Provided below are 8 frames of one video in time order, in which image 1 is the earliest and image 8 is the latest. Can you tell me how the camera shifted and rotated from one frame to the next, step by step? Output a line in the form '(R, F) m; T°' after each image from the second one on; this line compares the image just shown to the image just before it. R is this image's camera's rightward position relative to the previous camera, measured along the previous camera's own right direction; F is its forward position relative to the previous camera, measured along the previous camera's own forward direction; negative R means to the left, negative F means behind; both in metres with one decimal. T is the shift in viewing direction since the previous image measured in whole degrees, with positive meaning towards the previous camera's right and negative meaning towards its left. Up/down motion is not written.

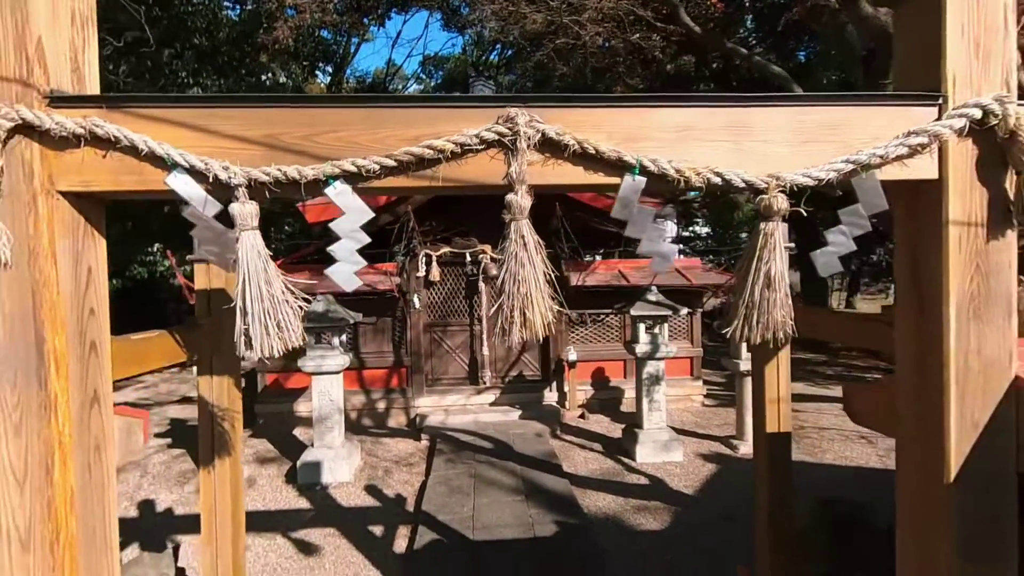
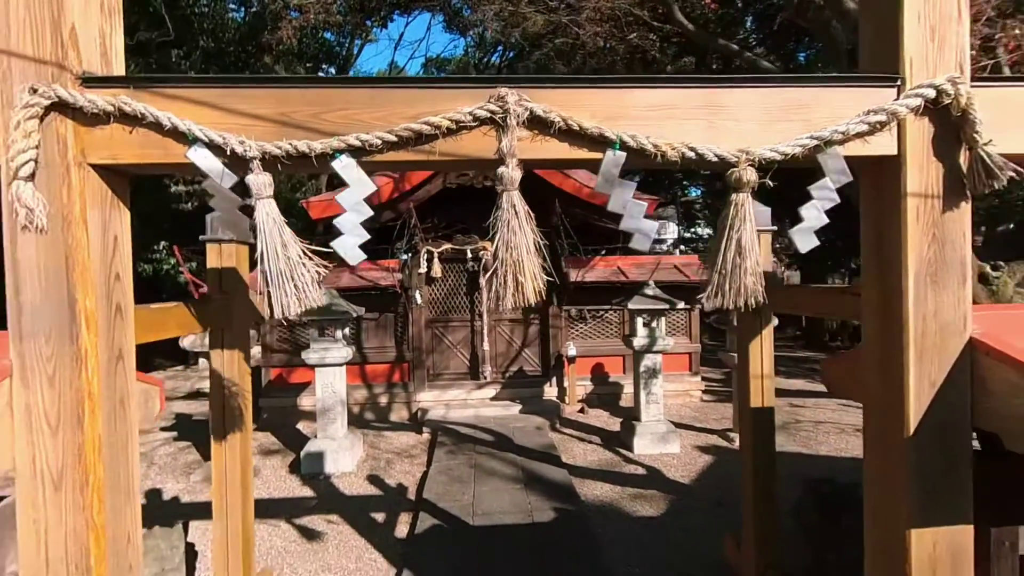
(0.0, -0.1) m; 0°
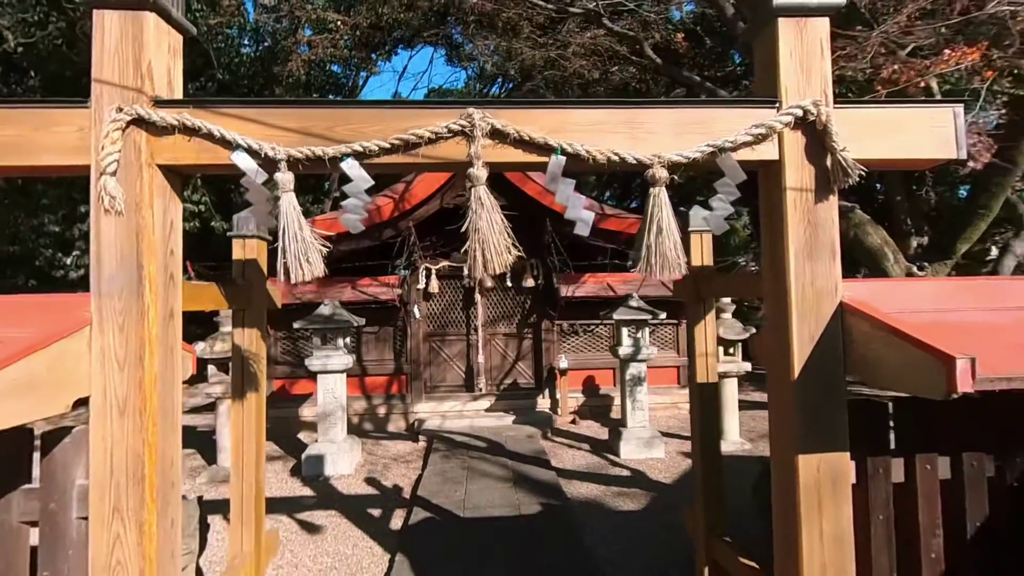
(+0.1, -0.4) m; 0°
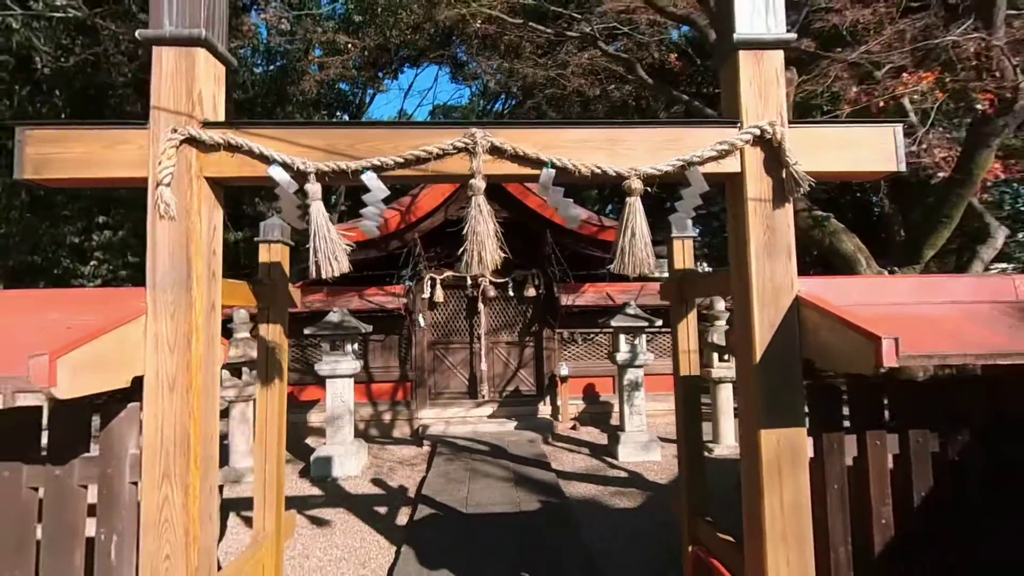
(0.0, -0.3) m; 0°
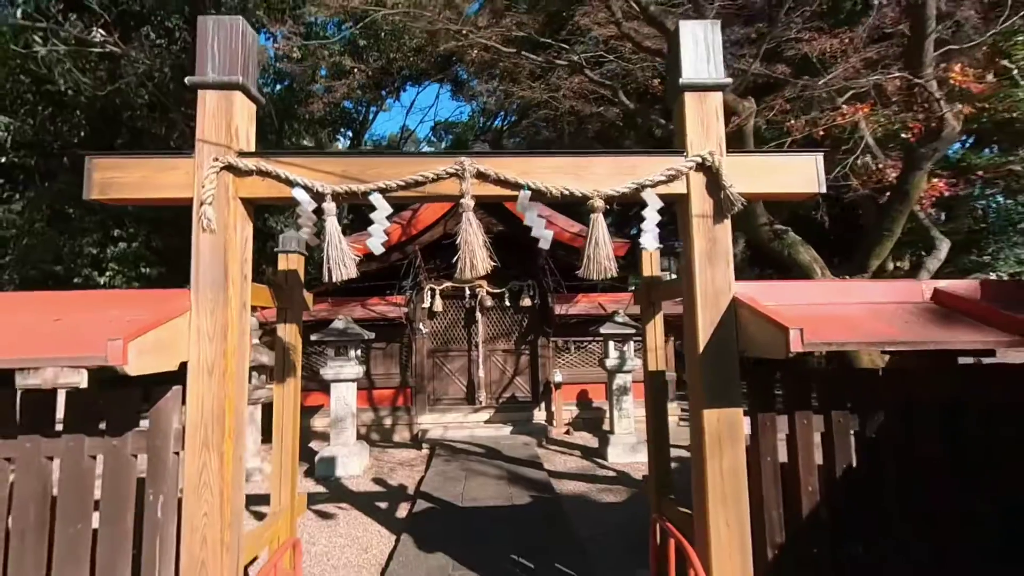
(+0.1, -0.4) m; 0°
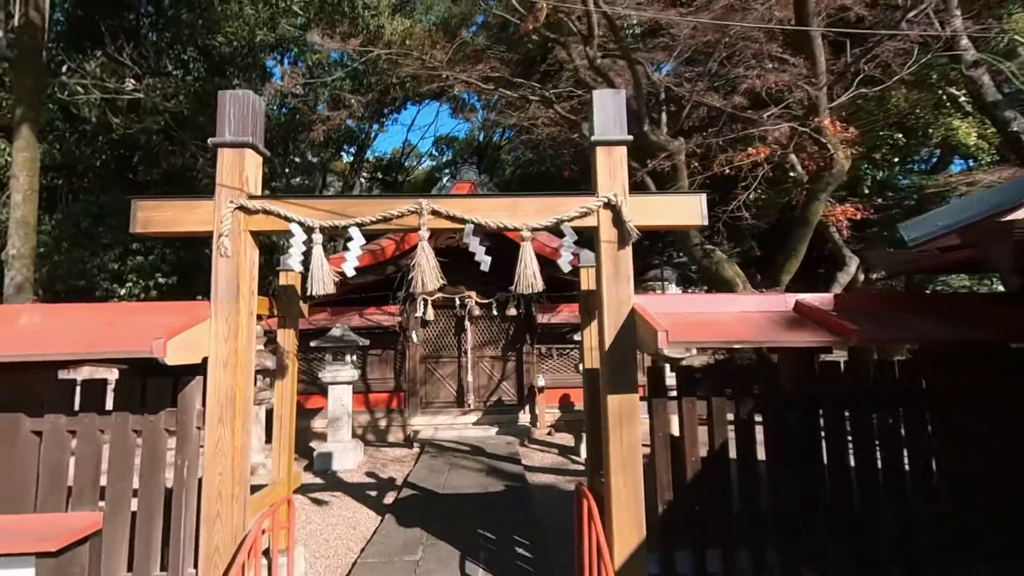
(+0.4, -0.7) m; -1°
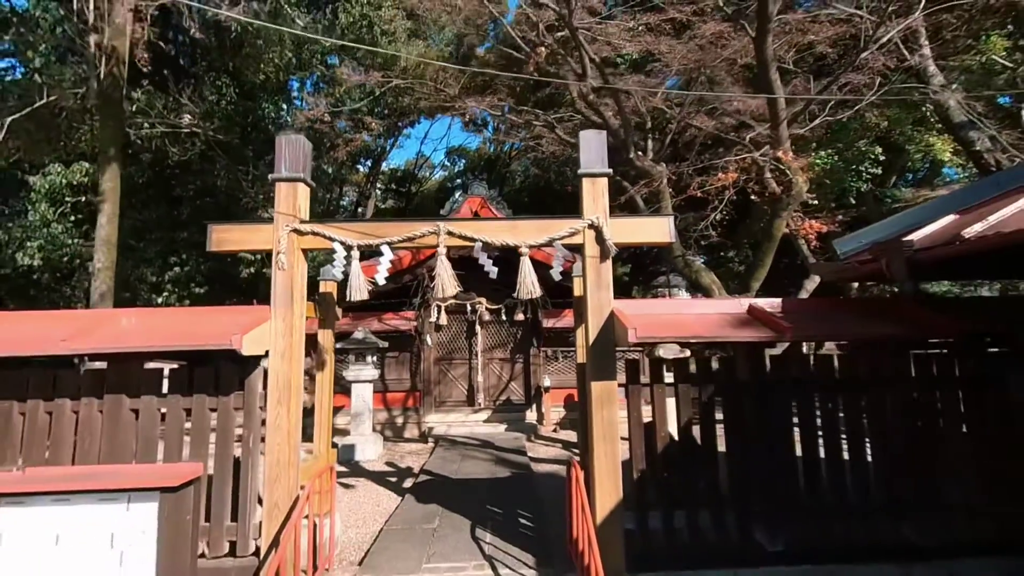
(+0.1, -0.7) m; -1°
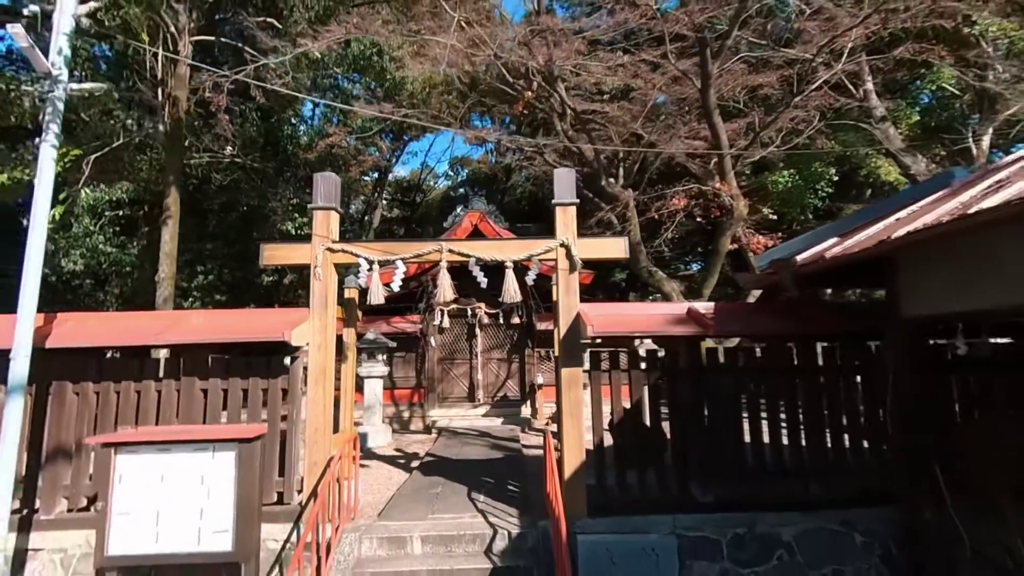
(+0.2, -1.1) m; 0°
